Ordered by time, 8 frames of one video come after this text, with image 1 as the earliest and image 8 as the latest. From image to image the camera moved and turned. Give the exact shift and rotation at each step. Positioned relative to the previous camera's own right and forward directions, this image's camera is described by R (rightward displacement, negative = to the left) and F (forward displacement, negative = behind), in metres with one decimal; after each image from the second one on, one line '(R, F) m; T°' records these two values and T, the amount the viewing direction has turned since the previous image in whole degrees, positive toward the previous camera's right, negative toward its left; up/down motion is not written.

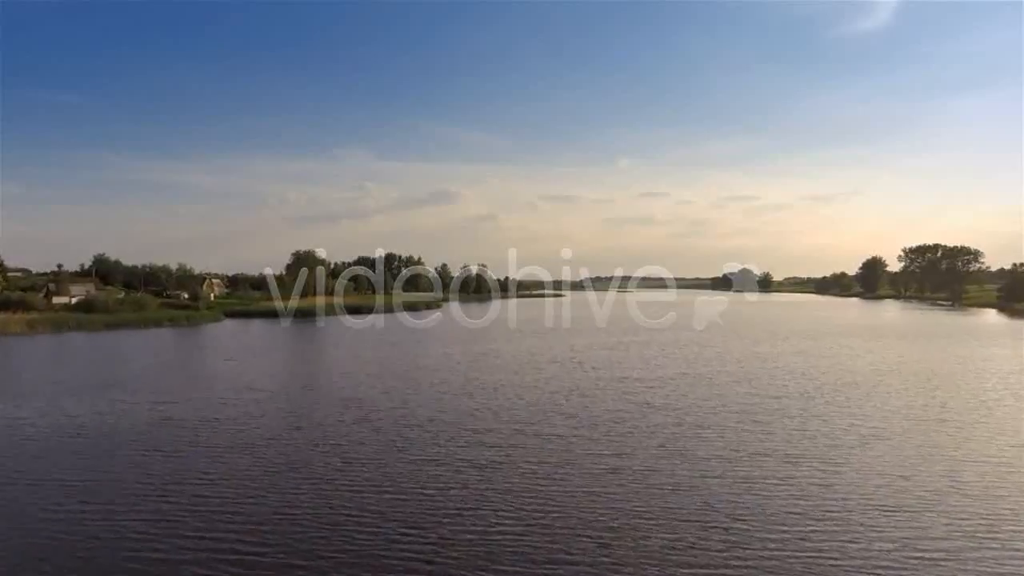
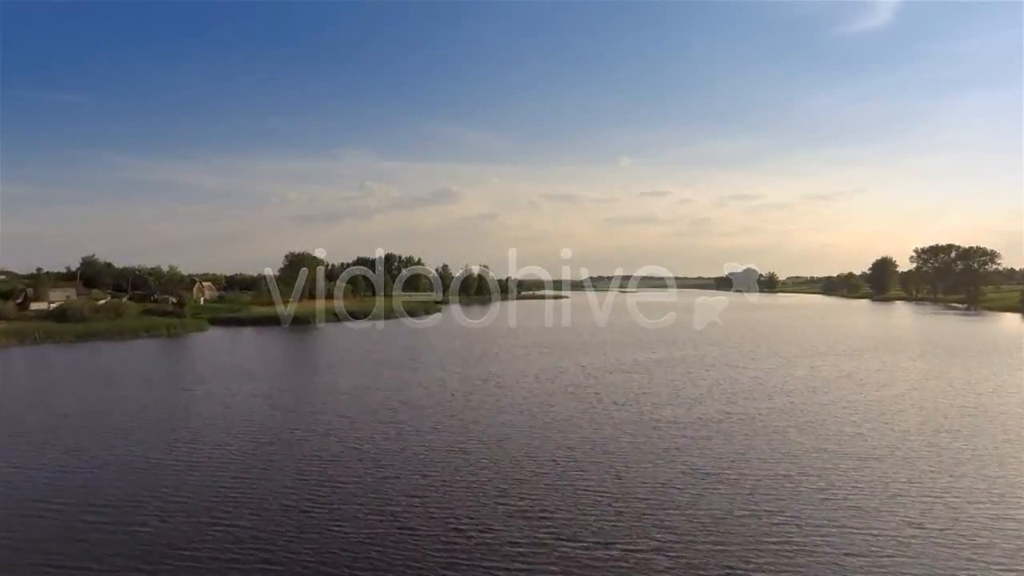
(-0.1, +2.2) m; 0°
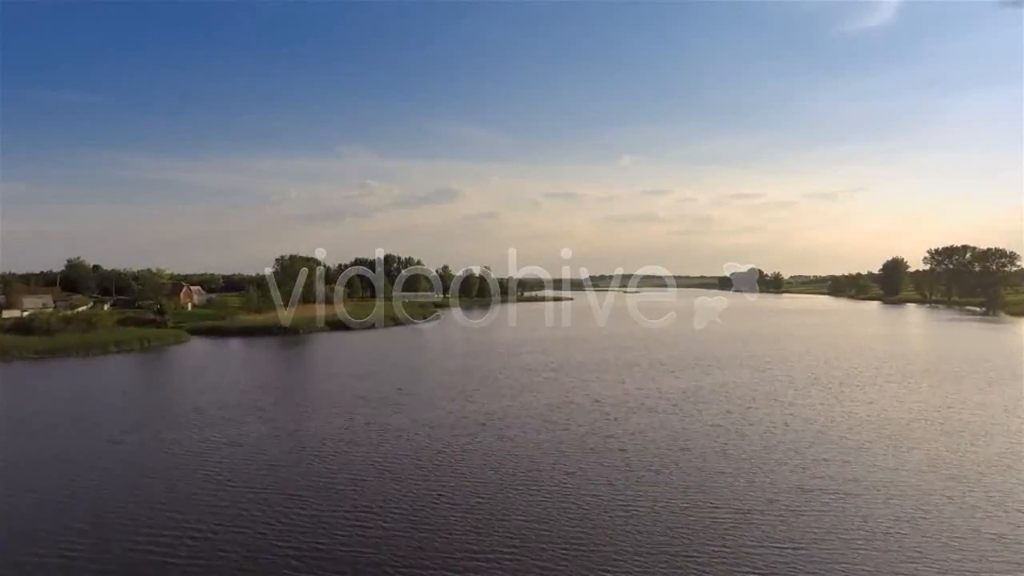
(-0.1, +2.5) m; 0°
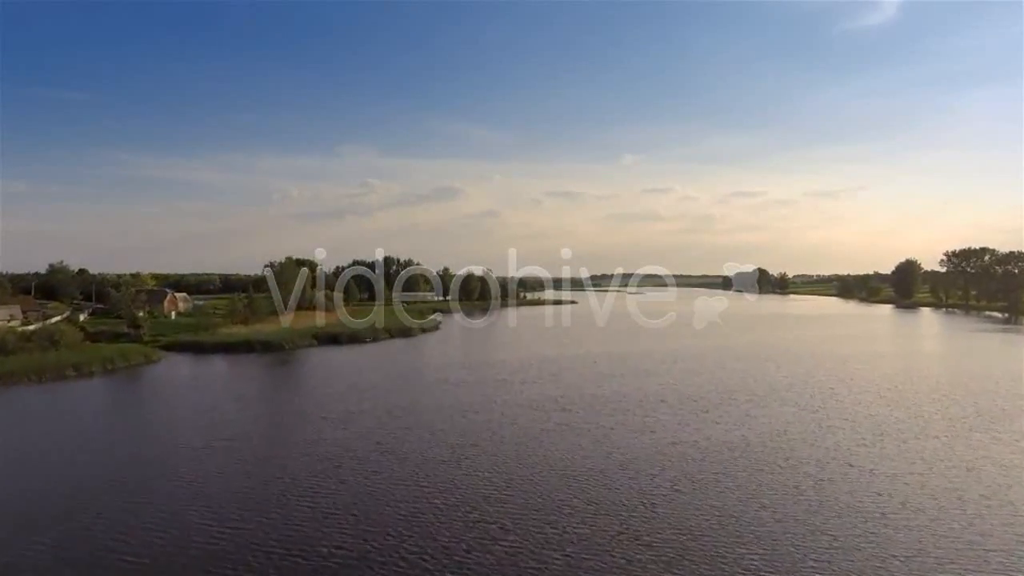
(-0.1, +2.9) m; 0°
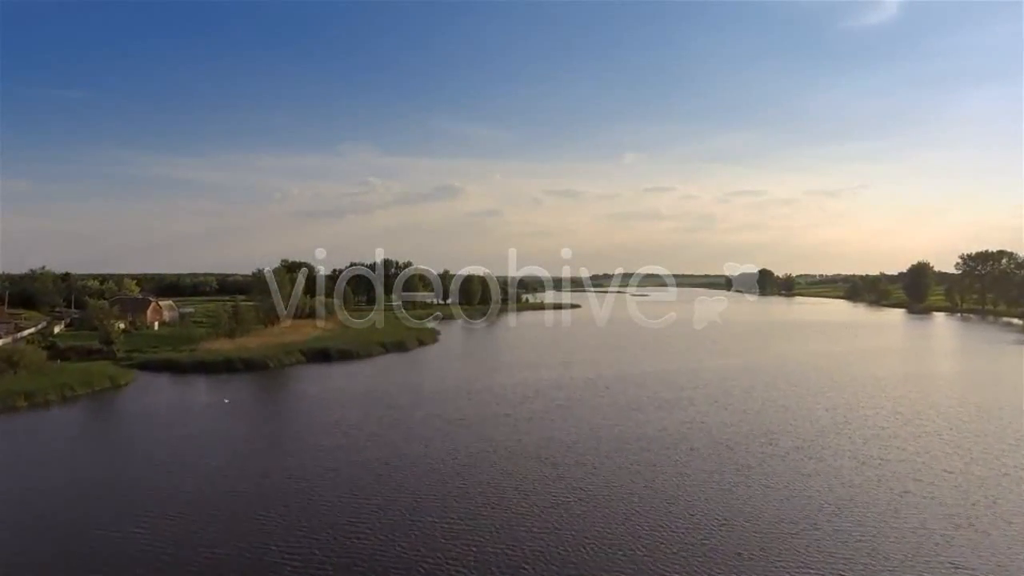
(-0.1, +2.6) m; 0°
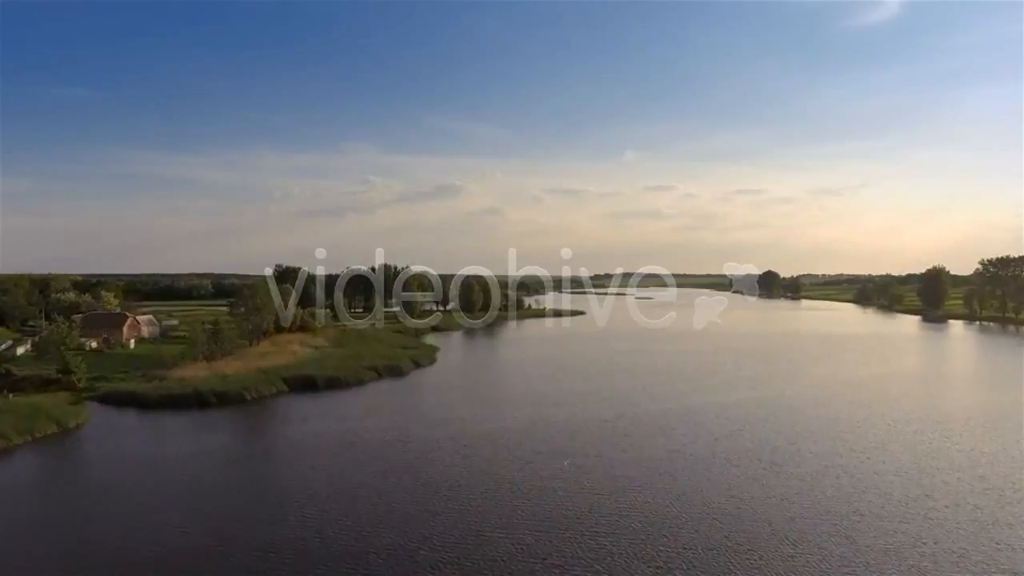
(-0.2, +3.3) m; 0°
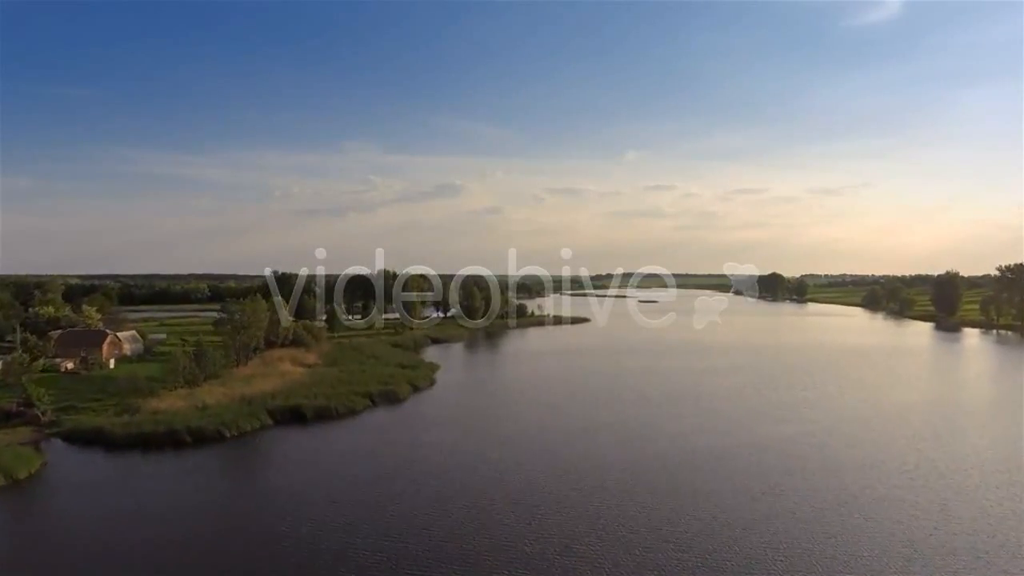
(-0.3, +2.7) m; 0°
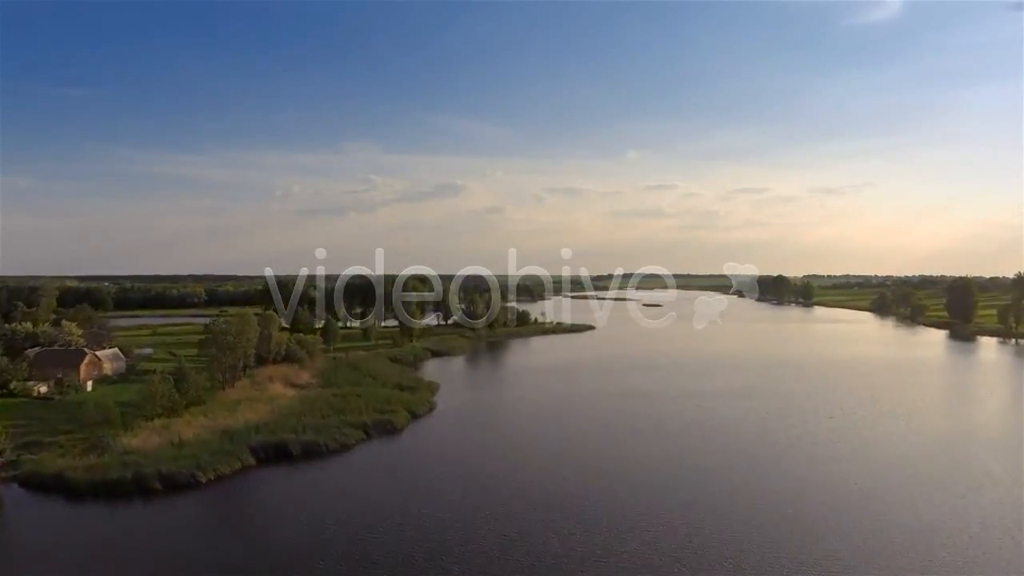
(-0.3, +2.6) m; 0°
